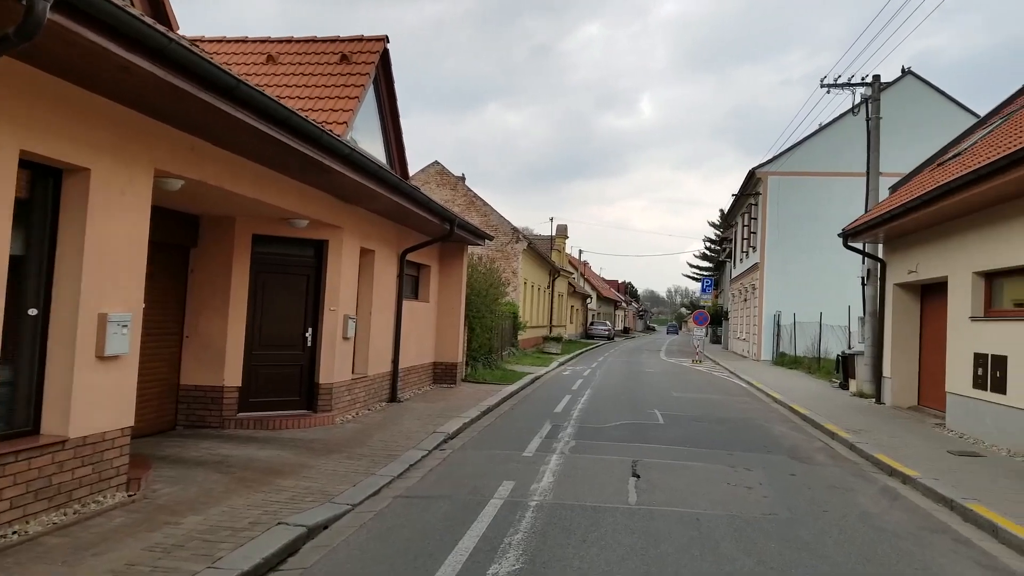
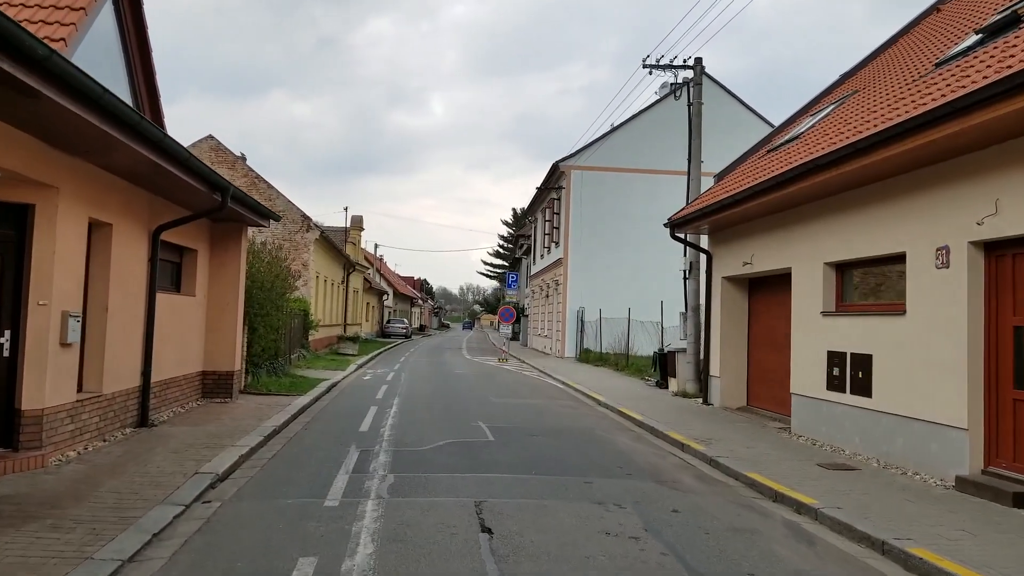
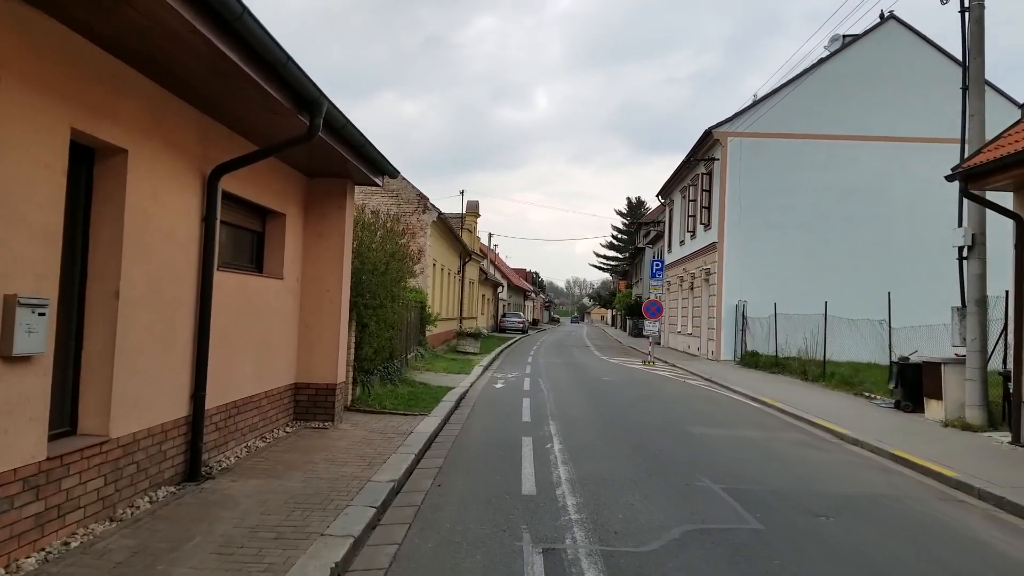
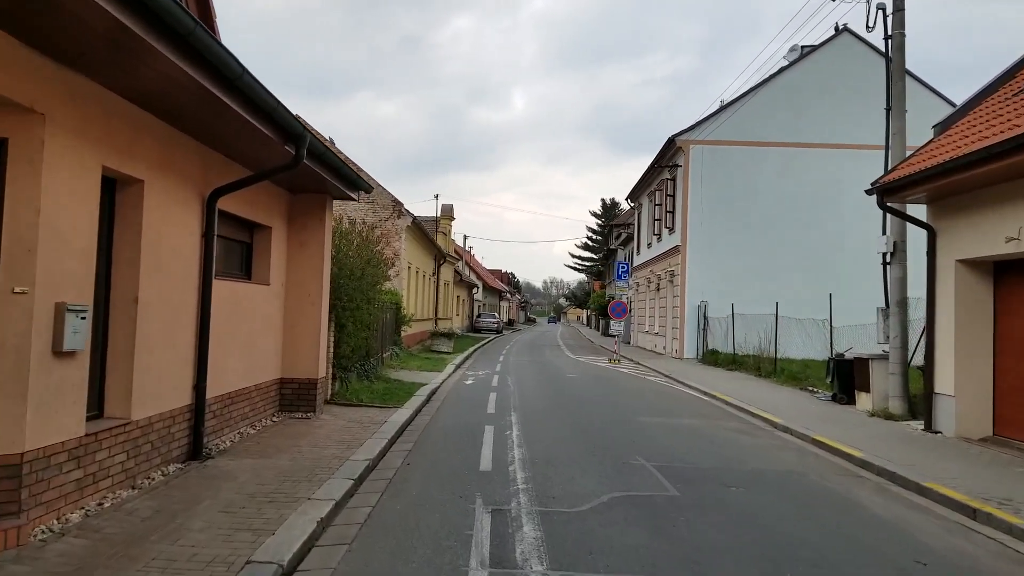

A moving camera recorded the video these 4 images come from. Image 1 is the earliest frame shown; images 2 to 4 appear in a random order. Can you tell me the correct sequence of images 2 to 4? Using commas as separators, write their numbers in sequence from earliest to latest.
2, 4, 3
